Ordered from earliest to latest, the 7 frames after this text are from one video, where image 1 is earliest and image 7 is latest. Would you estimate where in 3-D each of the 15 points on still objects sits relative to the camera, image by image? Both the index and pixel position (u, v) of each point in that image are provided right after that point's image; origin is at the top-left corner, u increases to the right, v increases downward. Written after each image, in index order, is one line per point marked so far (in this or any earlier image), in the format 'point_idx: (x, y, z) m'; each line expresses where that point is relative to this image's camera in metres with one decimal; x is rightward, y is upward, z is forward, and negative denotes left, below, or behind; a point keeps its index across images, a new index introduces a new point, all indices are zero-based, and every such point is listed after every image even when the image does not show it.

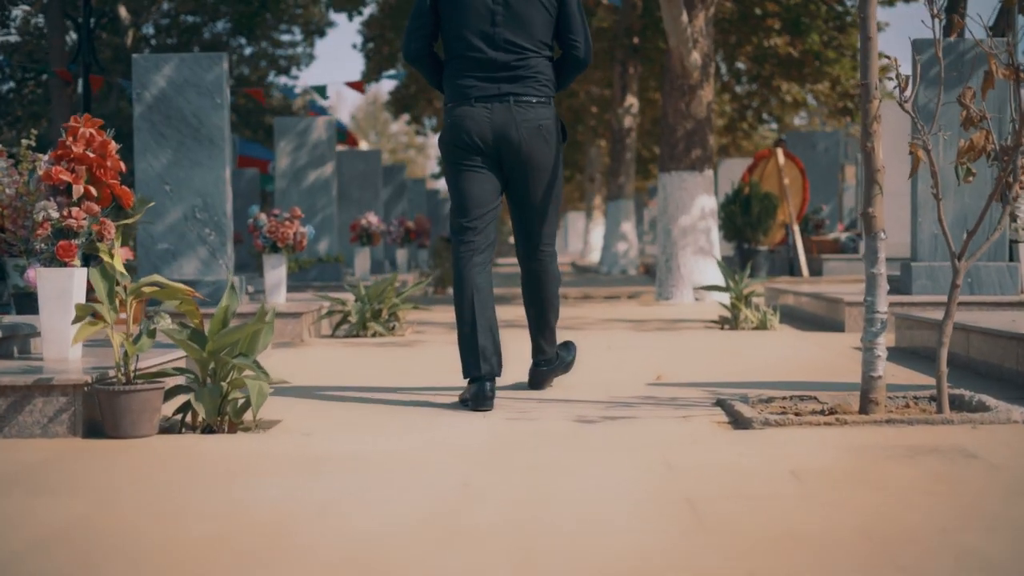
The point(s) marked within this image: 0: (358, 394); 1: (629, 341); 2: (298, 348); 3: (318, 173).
0: (-0.8, -0.5, +7.0) m
1: (+0.9, -0.4, +10.2) m
2: (-1.6, -0.4, +10.1) m
3: (-2.4, +1.4, +17.7) m
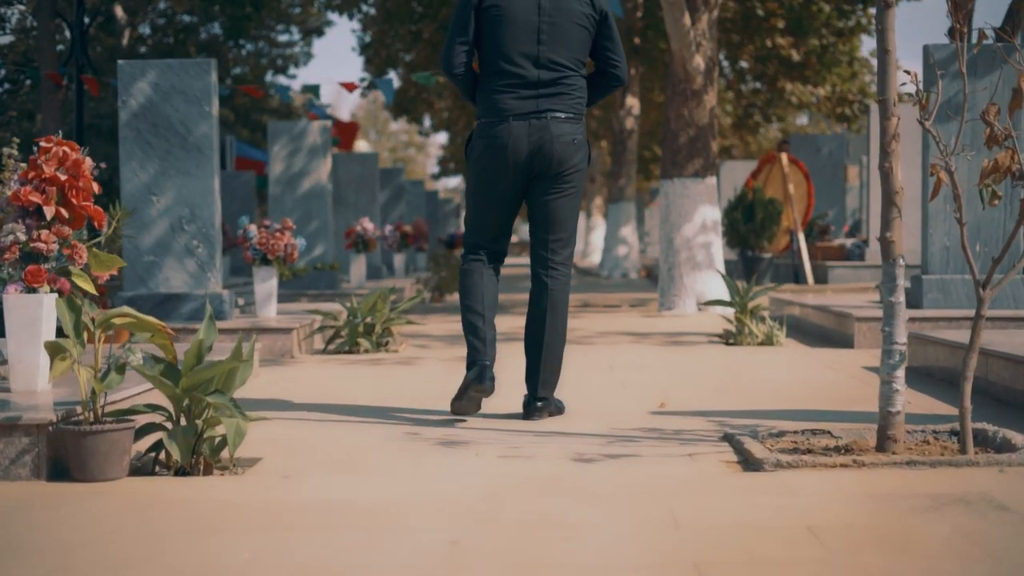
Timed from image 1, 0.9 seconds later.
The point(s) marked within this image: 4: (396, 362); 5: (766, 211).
0: (-0.8, -0.6, +6.7) m
1: (+0.9, -0.5, +9.8) m
2: (-1.6, -0.6, +9.8) m
3: (-2.5, +1.3, +17.3) m
4: (-0.8, -0.5, +9.8) m
5: (+3.2, +0.9, +17.5) m
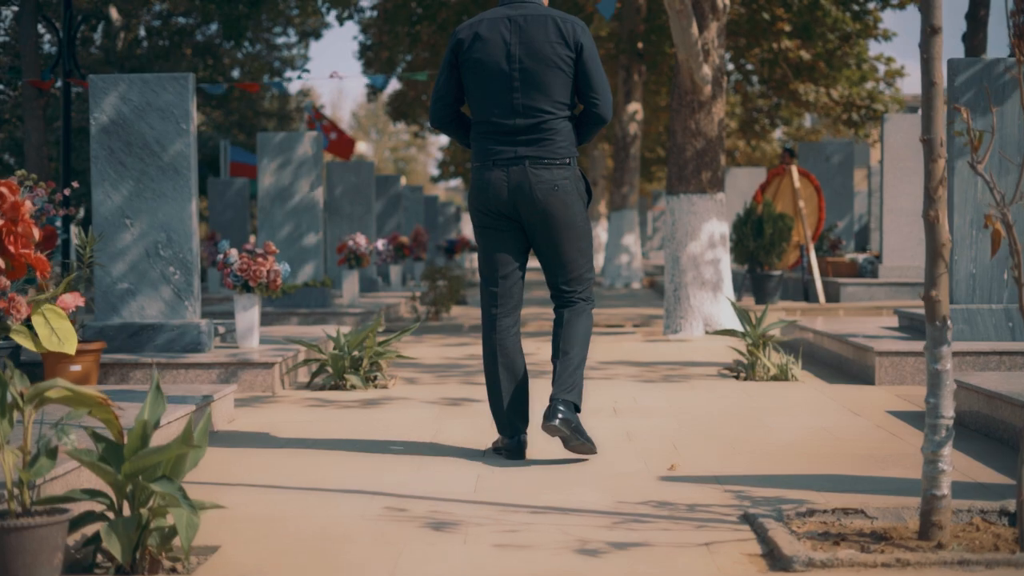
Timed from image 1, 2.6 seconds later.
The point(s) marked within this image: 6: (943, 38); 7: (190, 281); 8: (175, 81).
0: (-0.8, -0.9, +6.0) m
1: (+0.8, -0.7, +9.2) m
2: (-1.6, -0.8, +9.1) m
3: (-2.5, +1.1, +16.6) m
4: (-0.9, -0.8, +9.2) m
5: (+3.2, +0.7, +16.8) m
6: (+1.5, +0.9, +5.0) m
7: (-2.4, 0.0, +10.3) m
8: (-2.5, +1.5, +10.2) m
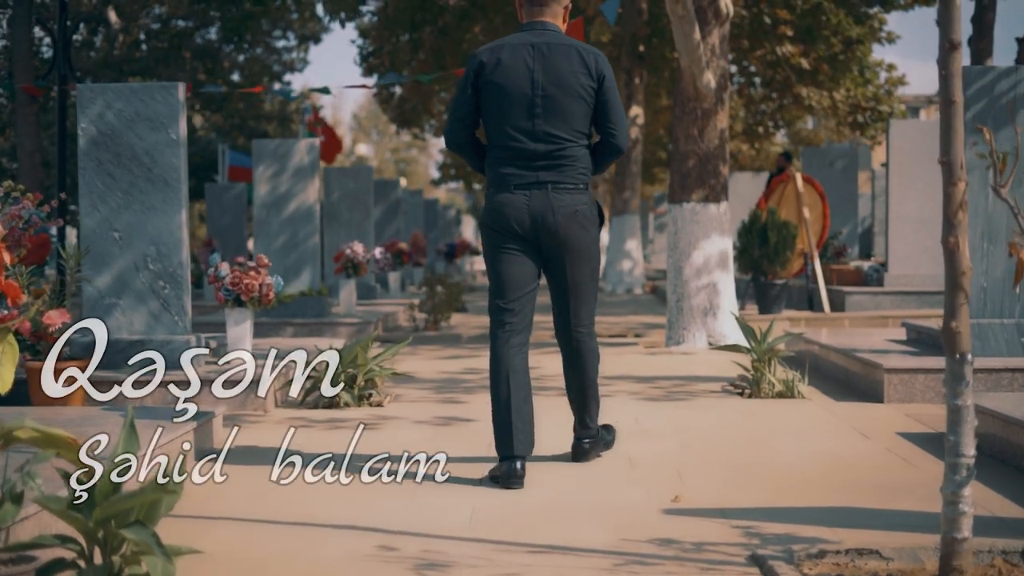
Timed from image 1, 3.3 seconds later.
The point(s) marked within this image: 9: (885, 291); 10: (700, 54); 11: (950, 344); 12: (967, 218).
0: (-0.8, -1.0, +5.7) m
1: (+0.8, -0.8, +8.9) m
2: (-1.6, -0.9, +8.8) m
3: (-2.5, +1.0, +16.3) m
4: (-0.9, -0.9, +8.9) m
5: (+3.2, +0.6, +16.5) m
6: (+1.5, +0.8, +4.7) m
7: (-2.4, -0.1, +10.1) m
8: (-2.5, +1.4, +10.0) m
9: (+4.5, 0.0, +16.8) m
10: (+1.8, +2.2, +13.1) m
11: (+1.5, -0.2, +4.7) m
12: (+1.5, +0.2, +4.6) m
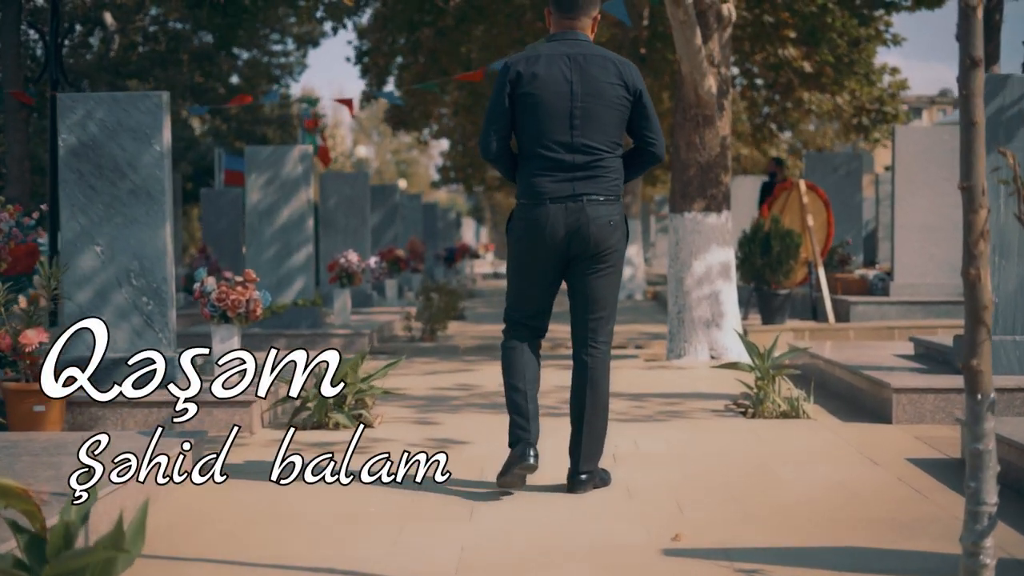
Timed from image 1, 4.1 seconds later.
0: (-0.9, -1.1, +5.4) m
1: (+0.8, -0.9, +8.6) m
2: (-1.7, -1.0, +8.5) m
3: (-2.5, +0.9, +16.0) m
4: (-0.9, -1.0, +8.6) m
5: (+3.2, +0.5, +16.2) m
6: (+1.5, +0.7, +4.4) m
7: (-2.4, -0.2, +9.8) m
8: (-2.5, +1.3, +9.7) m
9: (+4.5, -0.1, +16.5) m
10: (+1.7, +2.1, +12.8) m
11: (+1.4, -0.3, +4.3) m
12: (+1.5, +0.1, +4.3) m
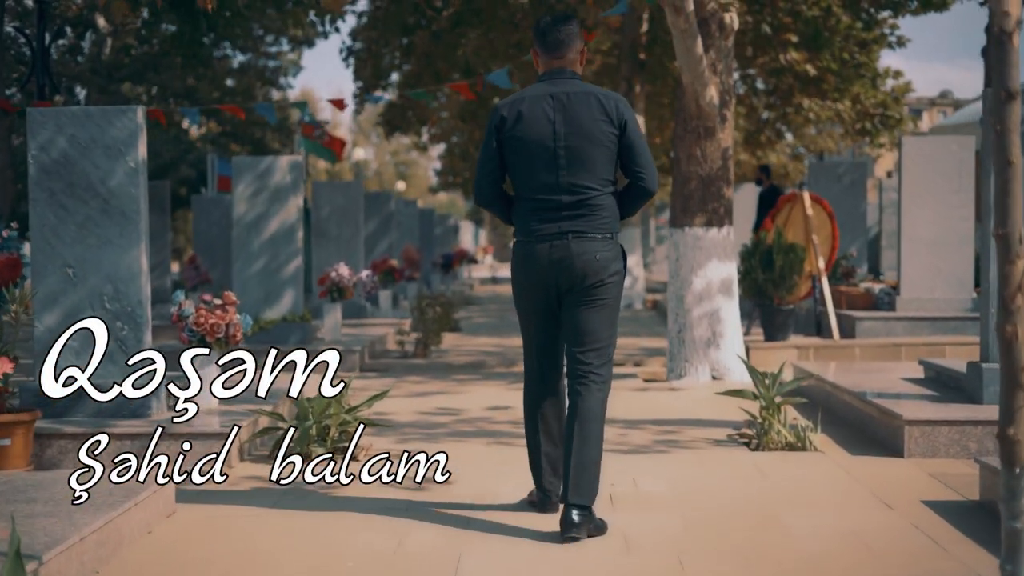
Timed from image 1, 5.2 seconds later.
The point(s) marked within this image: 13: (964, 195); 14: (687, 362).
0: (-0.9, -1.2, +4.9) m
1: (+0.7, -1.1, +8.1) m
2: (-1.7, -1.2, +8.0) m
3: (-2.6, +0.7, +15.6) m
4: (-1.0, -1.1, +8.1) m
5: (+3.1, +0.3, +15.8) m
6: (+1.4, +0.5, +3.9) m
7: (-2.5, -0.3, +9.3) m
8: (-2.6, +1.1, +9.2) m
9: (+4.4, -0.3, +16.1) m
10: (+1.7, +1.9, +12.3) m
11: (+1.4, -0.5, +3.9) m
12: (+1.4, 0.0, +3.8) m
13: (+5.3, +1.1, +16.2) m
14: (+1.6, -0.7, +13.2) m
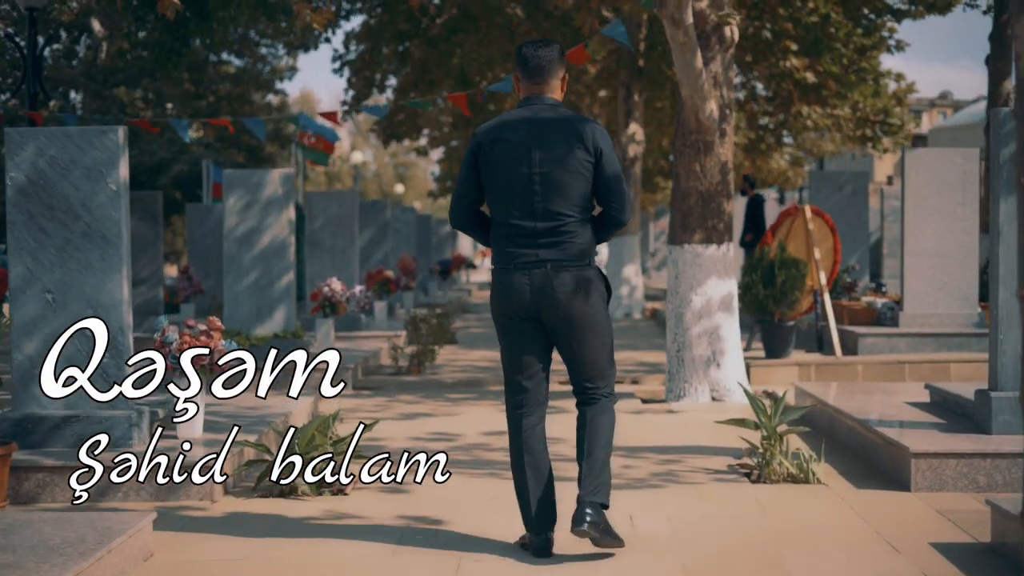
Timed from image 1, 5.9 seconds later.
0: (-1.0, -1.4, +4.6) m
1: (+0.7, -1.3, +7.8) m
2: (-1.7, -1.3, +7.7) m
3: (-2.6, +0.6, +15.3) m
4: (-1.0, -1.3, +7.8) m
5: (+3.1, +0.2, +15.5) m
6: (+1.4, +0.4, +3.7) m
7: (-2.5, -0.5, +9.0) m
8: (-2.6, +1.0, +8.9) m
9: (+4.4, -0.5, +15.8) m
10: (+1.6, +1.8, +12.1) m
11: (+1.3, -0.6, +3.6) m
12: (+1.4, -0.2, +3.5) m
13: (+5.2, +0.9, +15.9) m
14: (+1.6, -0.9, +12.9) m
